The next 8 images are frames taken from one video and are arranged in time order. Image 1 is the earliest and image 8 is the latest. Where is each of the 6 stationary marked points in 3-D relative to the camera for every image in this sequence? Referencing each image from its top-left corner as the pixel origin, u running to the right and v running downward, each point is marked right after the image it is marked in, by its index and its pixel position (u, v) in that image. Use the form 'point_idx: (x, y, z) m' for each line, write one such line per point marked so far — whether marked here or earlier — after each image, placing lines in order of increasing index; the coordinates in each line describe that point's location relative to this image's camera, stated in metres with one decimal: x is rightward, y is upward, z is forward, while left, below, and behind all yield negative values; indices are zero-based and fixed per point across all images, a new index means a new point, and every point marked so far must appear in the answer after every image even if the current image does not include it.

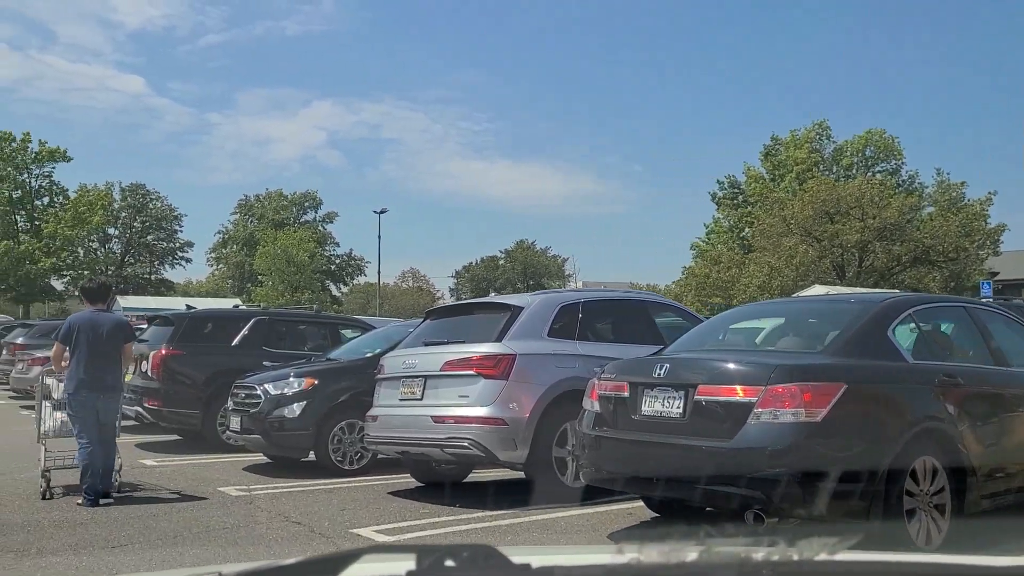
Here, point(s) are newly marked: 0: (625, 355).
0: (+0.9, -0.5, +6.8) m
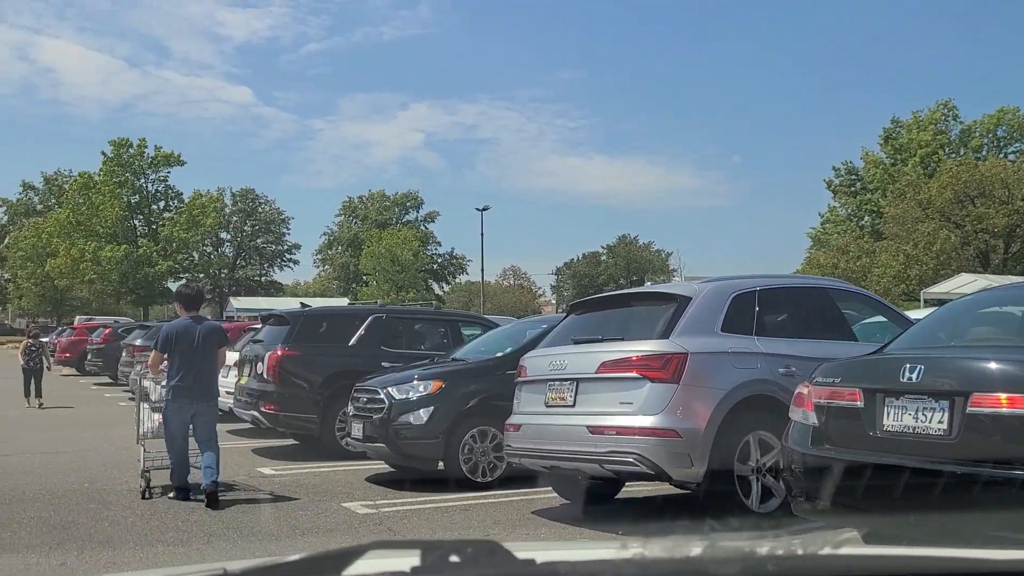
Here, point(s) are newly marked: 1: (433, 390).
0: (+2.0, -0.4, +5.7) m
1: (-0.7, -0.9, +7.5) m
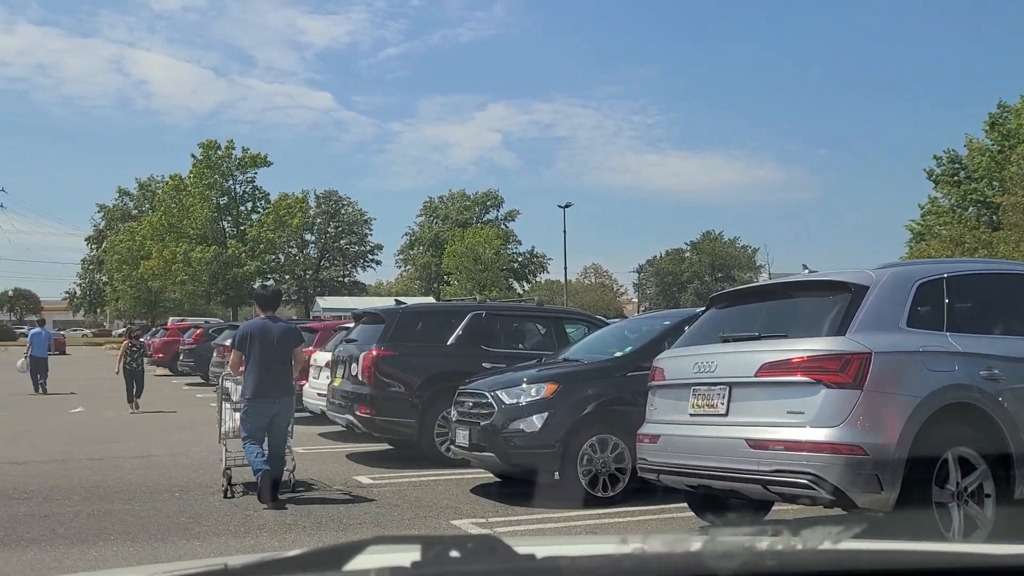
0: (+2.7, -0.3, +4.8) m
1: (+0.3, -0.8, +6.7) m
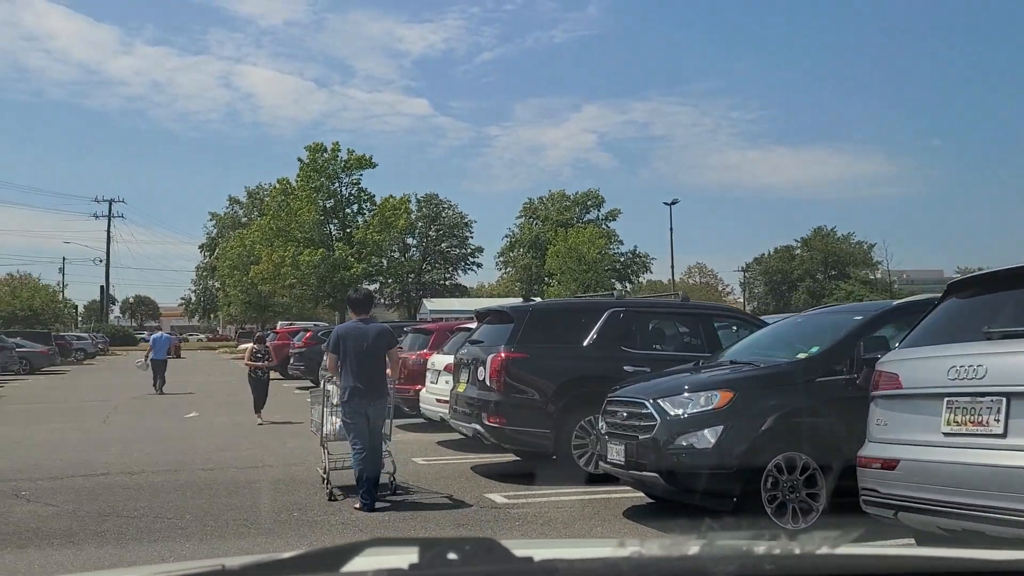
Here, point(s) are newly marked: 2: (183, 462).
0: (+3.6, -0.2, +3.5) m
1: (+1.3, -0.7, +5.7) m
2: (-3.7, -2.0, +10.0) m
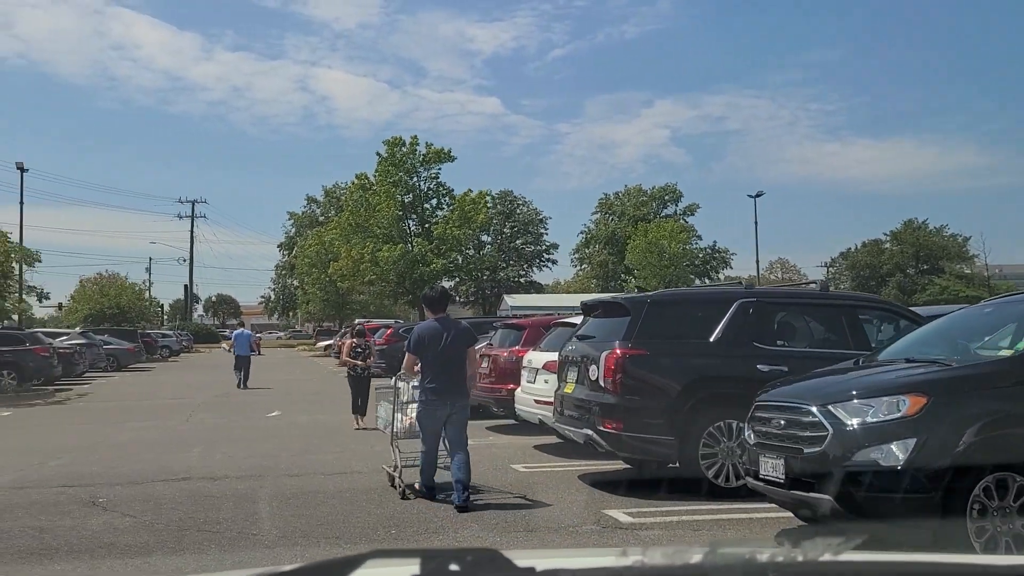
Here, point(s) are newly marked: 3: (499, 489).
0: (+4.1, -0.1, +2.2) m
1: (+2.1, -0.7, +4.6) m
2: (-2.6, -1.9, +9.4) m
3: (-0.1, -1.8, +8.0) m
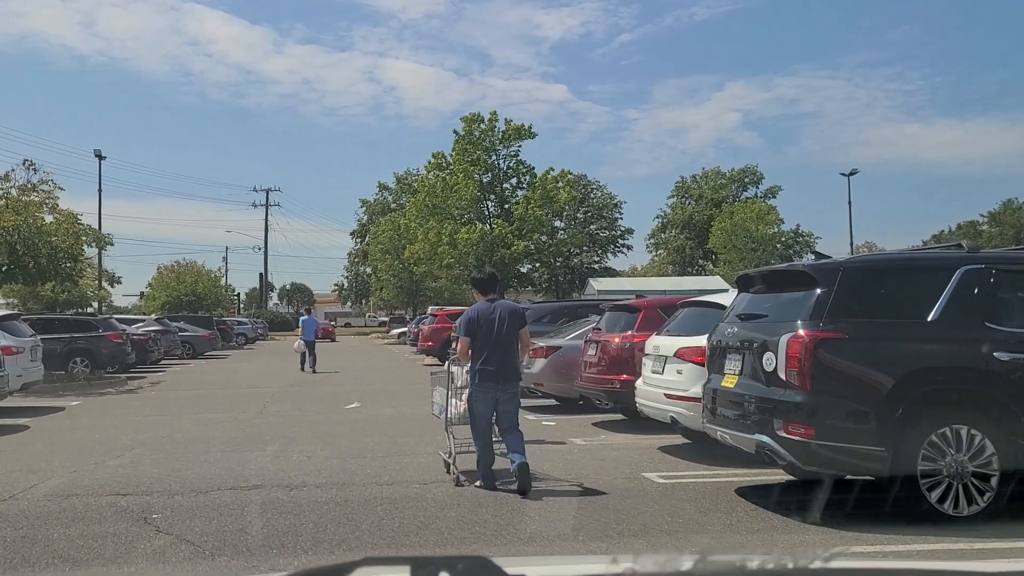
0: (+4.7, 0.0, +0.3) m
1: (+2.9, -0.5, +2.9) m
2: (-1.5, -1.7, +8.0) m
3: (+0.9, -1.6, +6.4) m
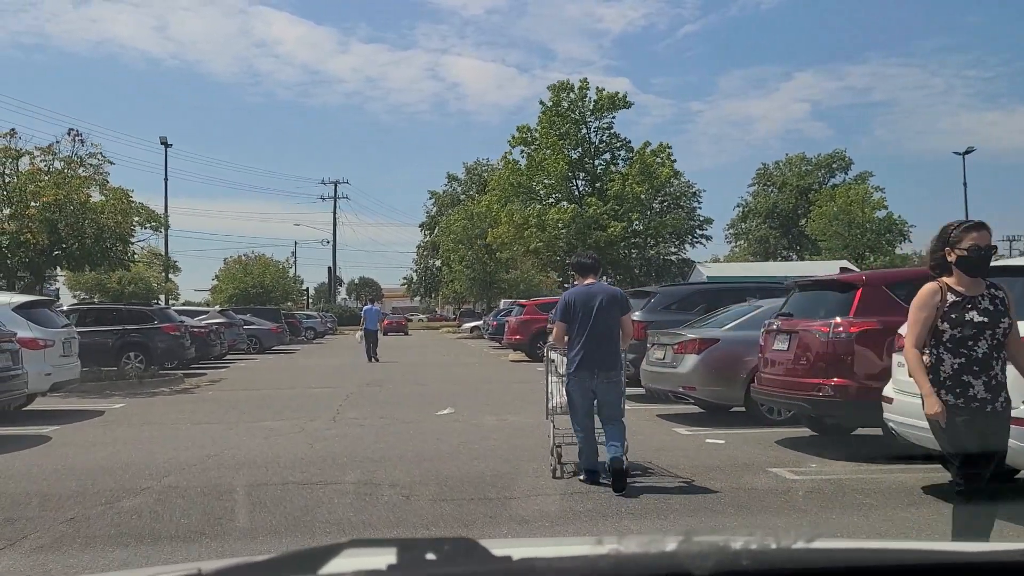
0: (+5.4, +0.3, -2.8) m
1: (+3.7, -0.2, -0.2) m
2: (-0.2, -1.4, +5.2) m
3: (+2.1, -1.3, +3.5) m
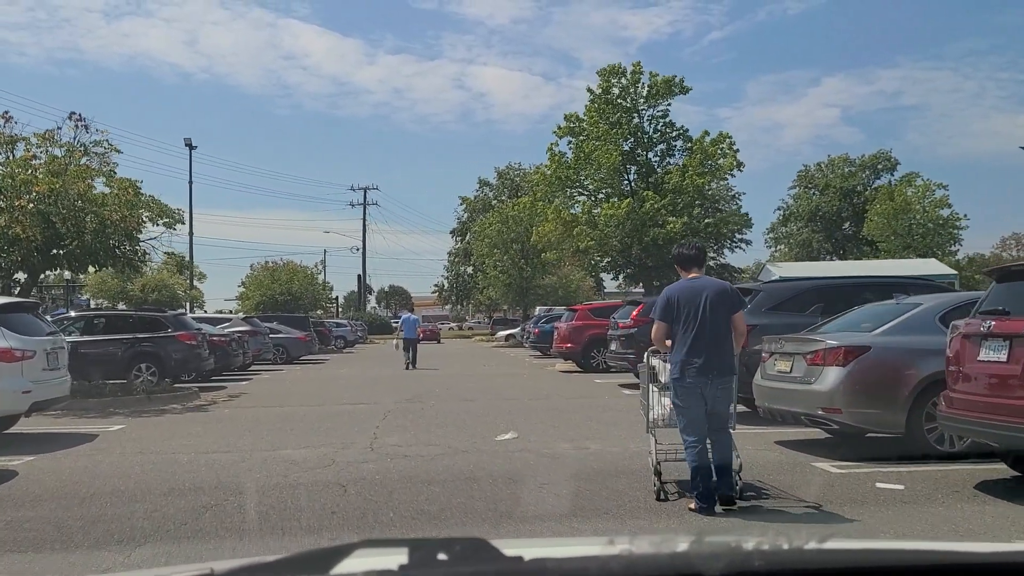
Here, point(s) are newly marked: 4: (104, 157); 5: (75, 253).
0: (+5.8, +0.5, -5.2) m
1: (+4.2, -0.1, -2.4) m
2: (+0.4, -1.3, +3.1) m
3: (+2.6, -1.2, +1.3) m
4: (-7.3, +2.4, +15.8) m
5: (-7.0, +0.6, +14.2) m
